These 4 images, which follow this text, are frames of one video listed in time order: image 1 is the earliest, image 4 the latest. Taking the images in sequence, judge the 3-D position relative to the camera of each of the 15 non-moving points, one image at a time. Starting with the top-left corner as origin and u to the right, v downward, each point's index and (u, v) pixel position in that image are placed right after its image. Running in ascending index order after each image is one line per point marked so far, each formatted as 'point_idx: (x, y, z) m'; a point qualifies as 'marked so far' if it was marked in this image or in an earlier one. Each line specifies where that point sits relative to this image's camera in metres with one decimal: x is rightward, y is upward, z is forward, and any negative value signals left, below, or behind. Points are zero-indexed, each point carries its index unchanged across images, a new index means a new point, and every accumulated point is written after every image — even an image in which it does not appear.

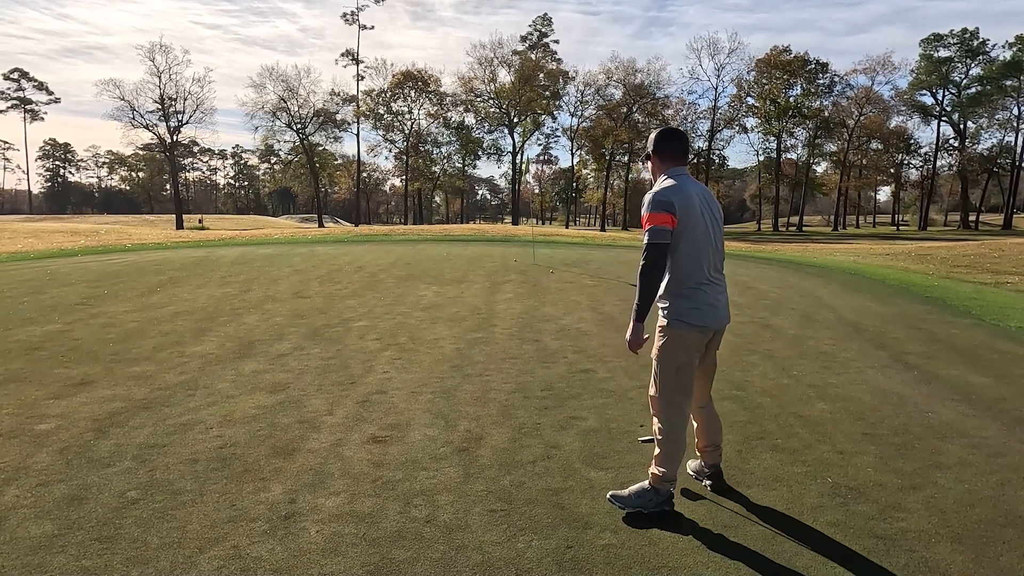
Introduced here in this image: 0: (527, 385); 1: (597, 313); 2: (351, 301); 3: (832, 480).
0: (+0.1, -0.8, +5.5) m
1: (+1.1, -0.3, +8.9) m
2: (-2.4, -0.2, +10.2) m
3: (+1.7, -1.0, +3.6) m
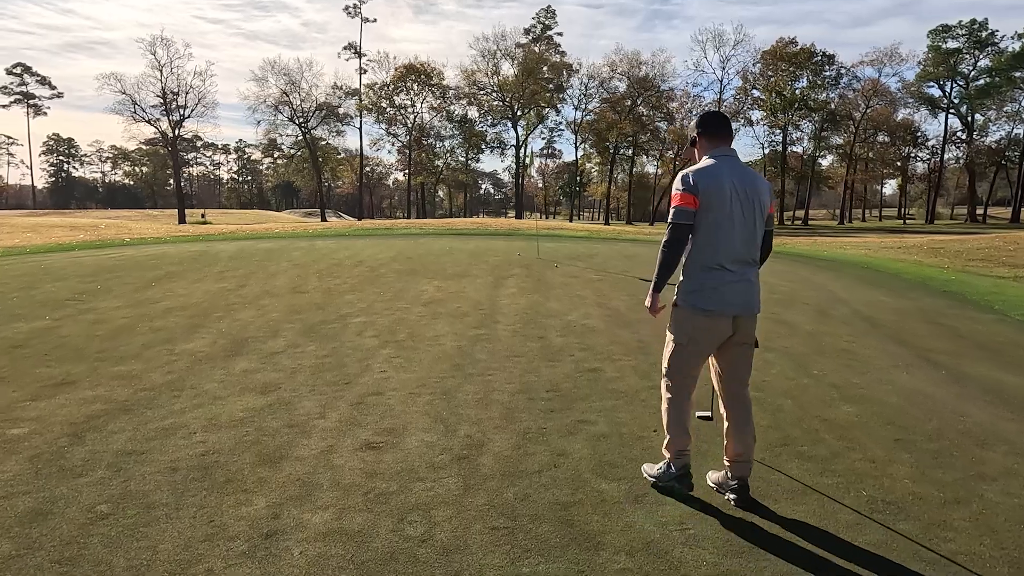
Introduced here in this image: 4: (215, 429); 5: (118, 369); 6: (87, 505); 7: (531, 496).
0: (+0.1, -0.8, +5.2) m
1: (+1.2, -0.3, +8.6) m
2: (-2.4, -0.1, +9.9) m
3: (+1.7, -1.0, +3.3) m
4: (-1.9, -0.9, +4.4) m
5: (-3.5, -0.7, +5.8) m
6: (-2.1, -1.1, +3.3) m
7: (+0.1, -1.0, +3.3) m
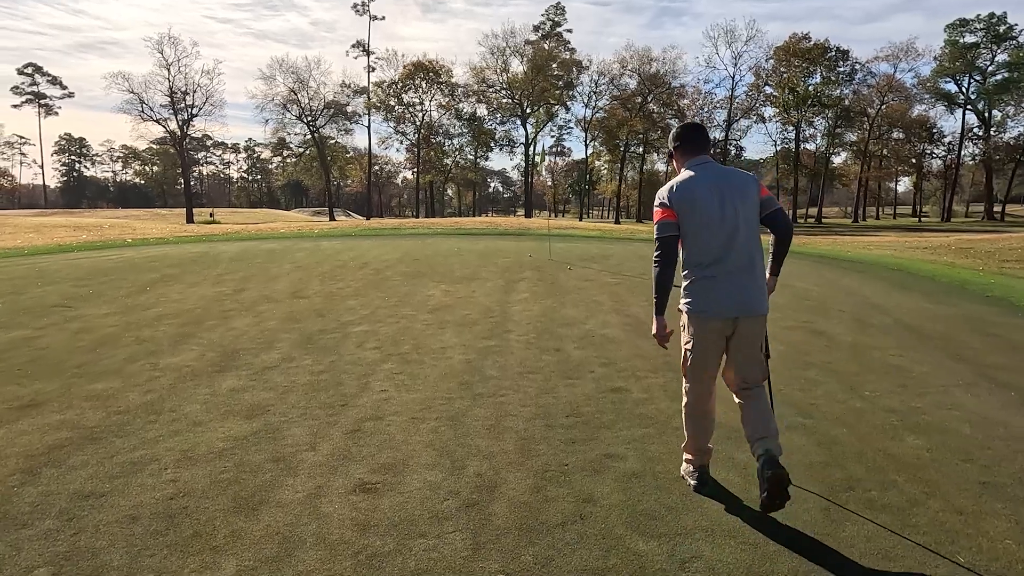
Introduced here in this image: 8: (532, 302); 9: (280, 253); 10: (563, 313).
0: (+0.3, -0.8, +4.6) m
1: (+1.3, -0.3, +8.0) m
2: (-2.2, -0.2, +9.3) m
3: (+1.8, -1.1, +2.7) m
4: (-1.8, -1.0, +3.8) m
5: (-3.3, -0.8, +5.3) m
6: (-2.0, -1.2, +2.8) m
7: (+0.2, -1.1, +2.7) m
8: (+0.3, -0.2, +9.0) m
9: (-5.4, +0.8, +15.6) m
10: (+0.6, -0.3, +8.3) m
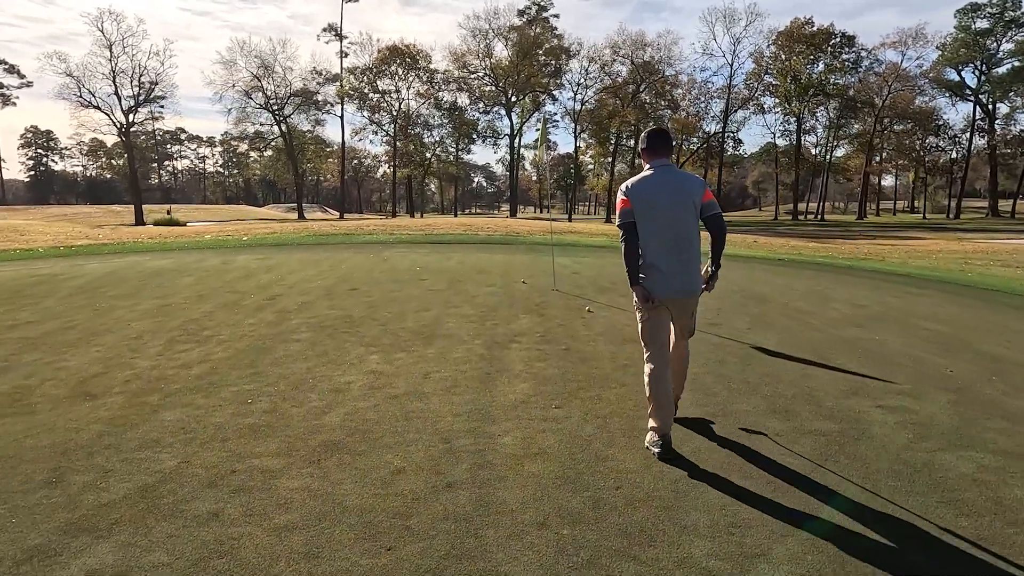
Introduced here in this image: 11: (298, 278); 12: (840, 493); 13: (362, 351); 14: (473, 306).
0: (+0.3, -1.5, 0.0) m
1: (+1.3, -1.0, +3.4) m
2: (-2.3, -0.9, +4.6) m
3: (+1.9, -1.8, -1.9) m
4: (-1.8, -1.7, -0.9) m
5: (-3.3, -1.5, +0.6) m
6: (-2.0, -1.9, -2.0) m
7: (+0.2, -1.8, -1.9) m
8: (+0.2, -0.9, +4.3) m
9: (-5.7, +0.2, +10.8) m
10: (+0.6, -1.0, +3.6) m
11: (-3.4, +0.1, +10.5) m
12: (+1.7, -1.0, +3.3) m
13: (-1.4, -0.6, +6.2) m
14: (-0.5, -0.2, +8.1) m
